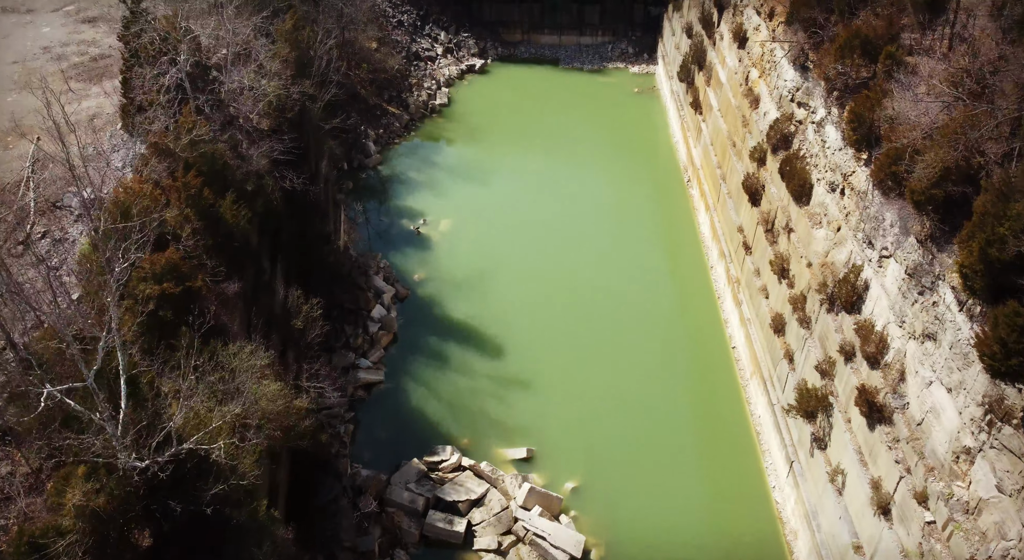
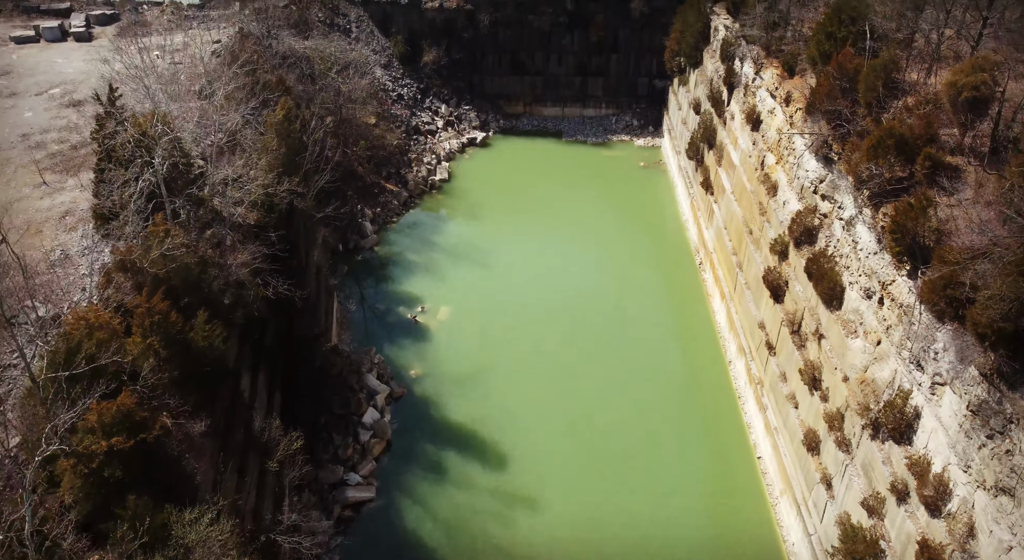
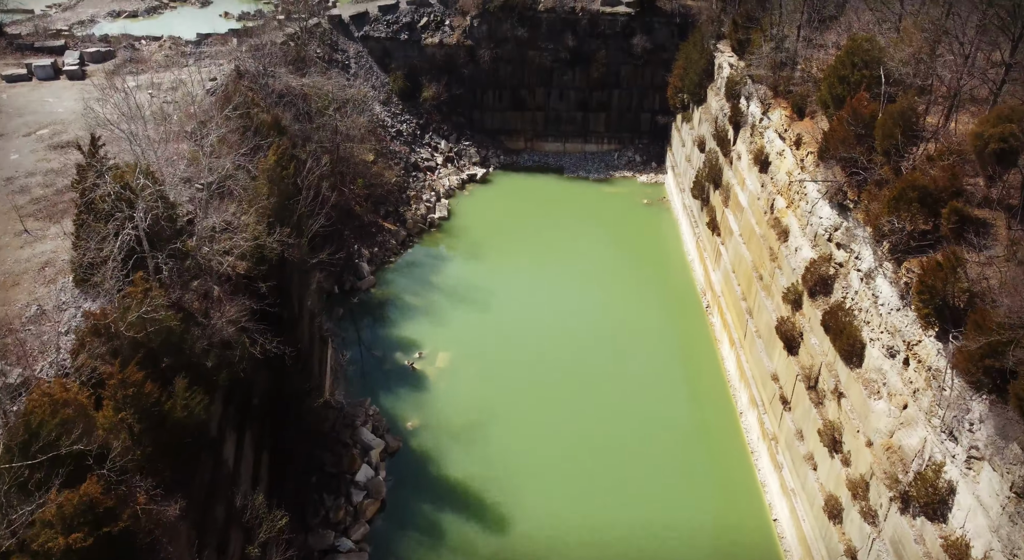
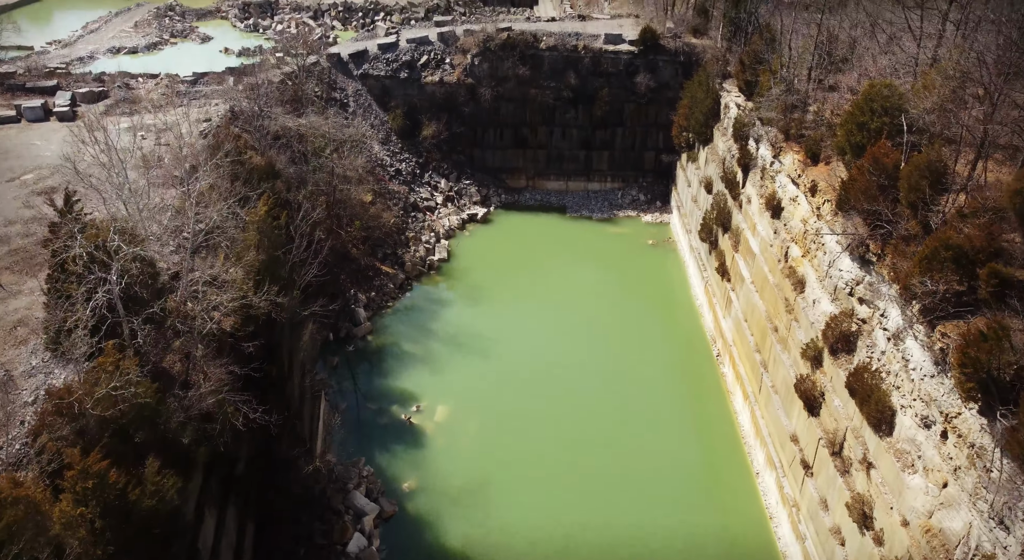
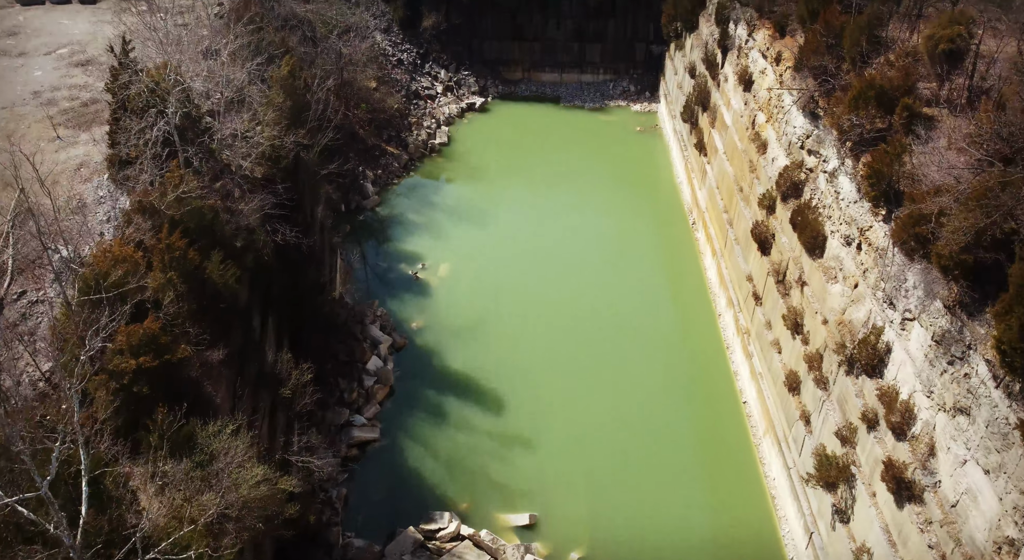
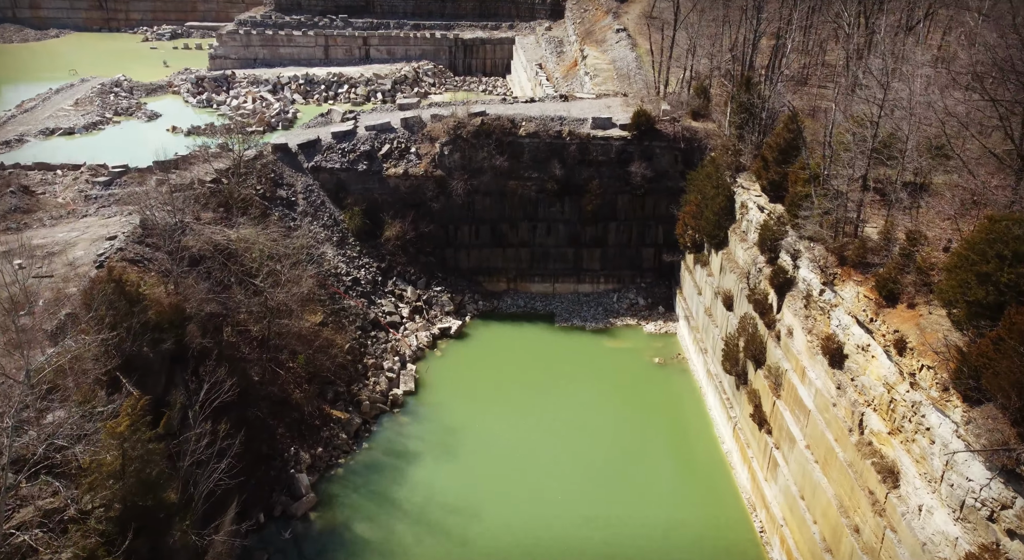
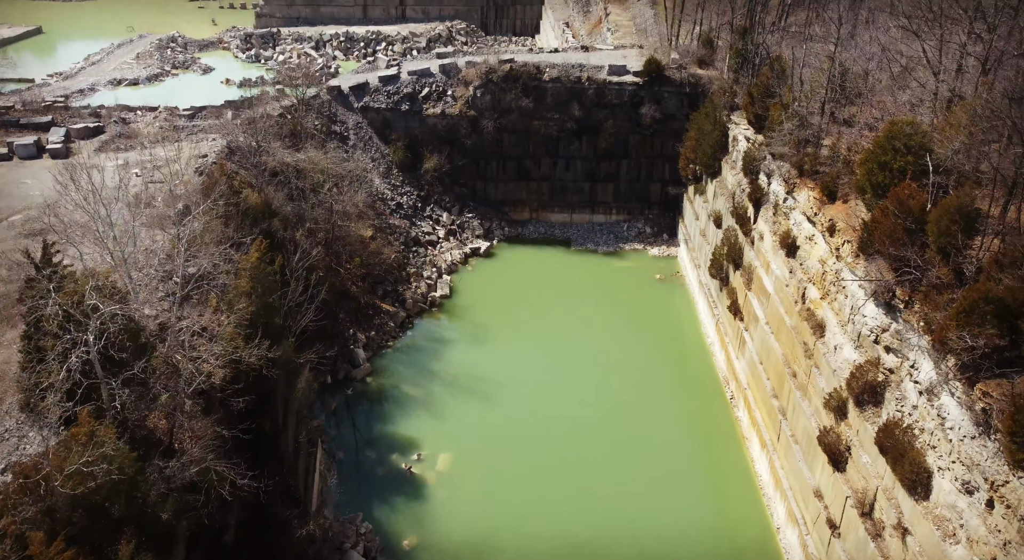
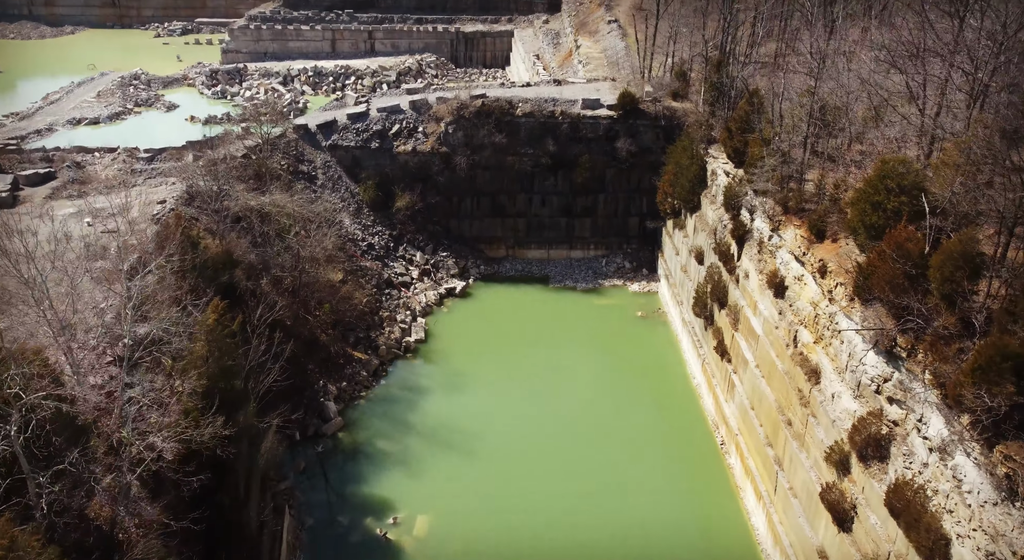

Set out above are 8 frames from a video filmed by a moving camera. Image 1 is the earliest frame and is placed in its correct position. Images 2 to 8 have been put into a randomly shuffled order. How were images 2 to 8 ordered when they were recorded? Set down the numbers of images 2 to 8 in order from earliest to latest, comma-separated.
5, 2, 3, 4, 7, 8, 6
